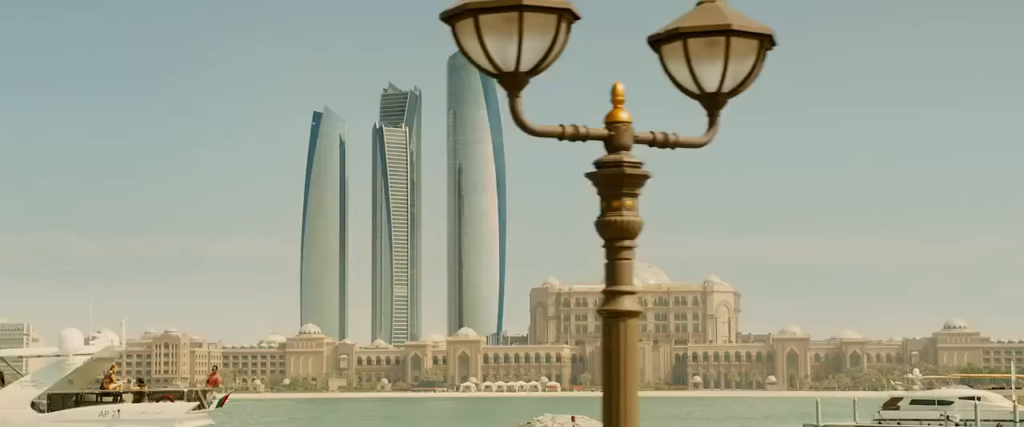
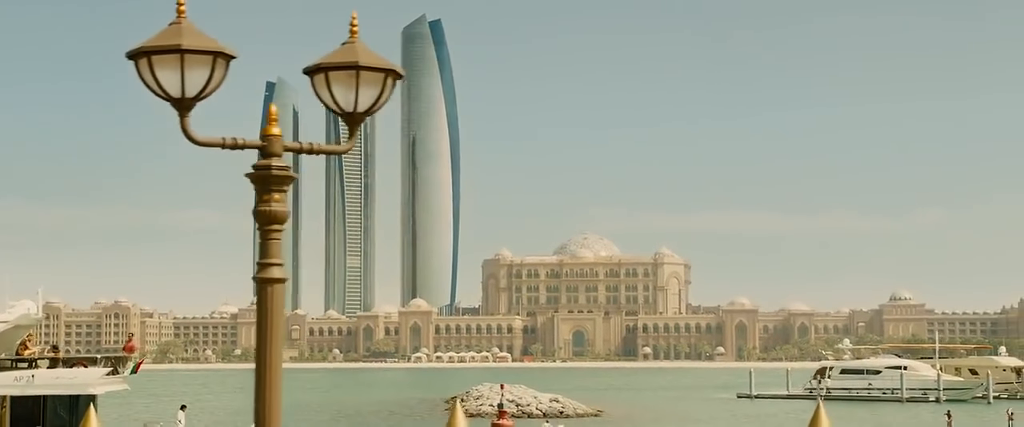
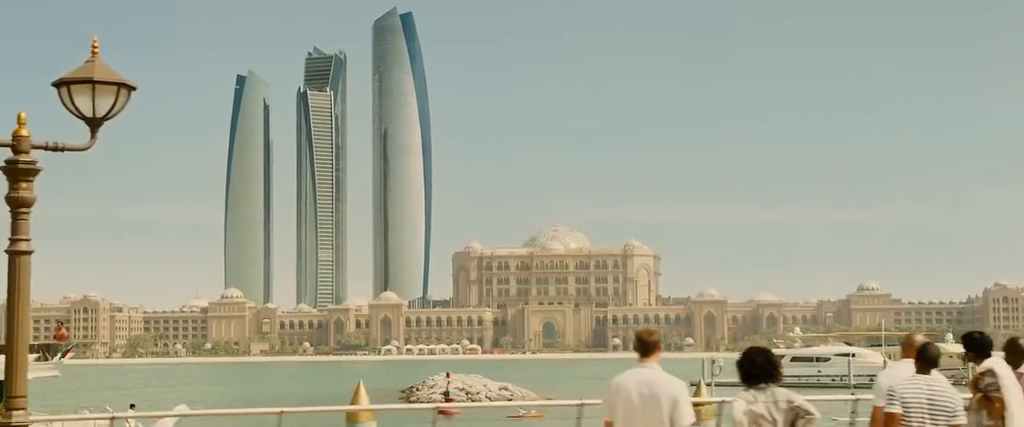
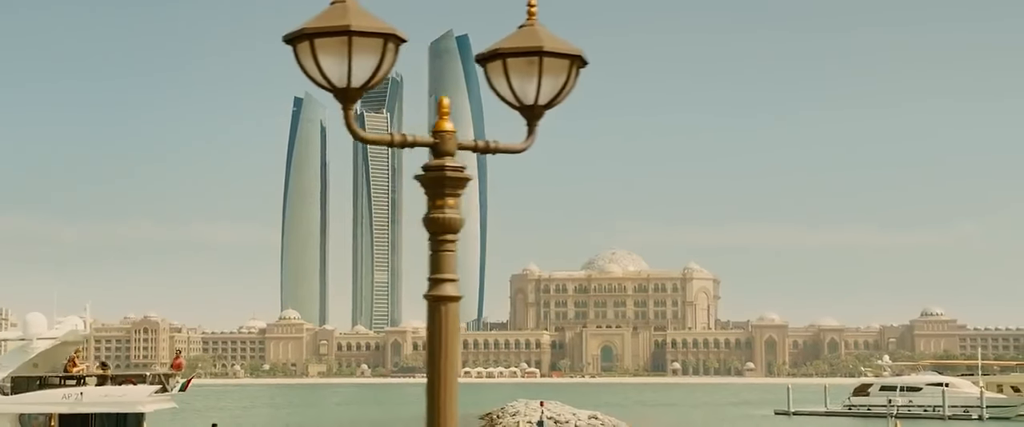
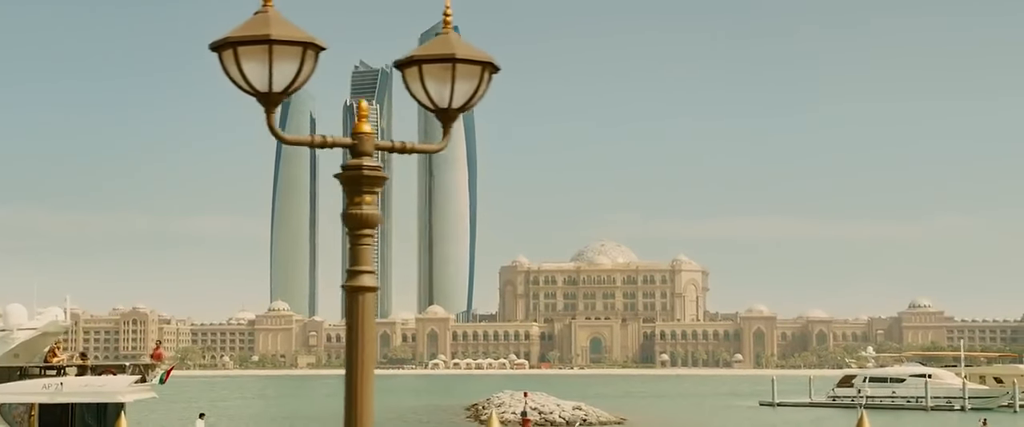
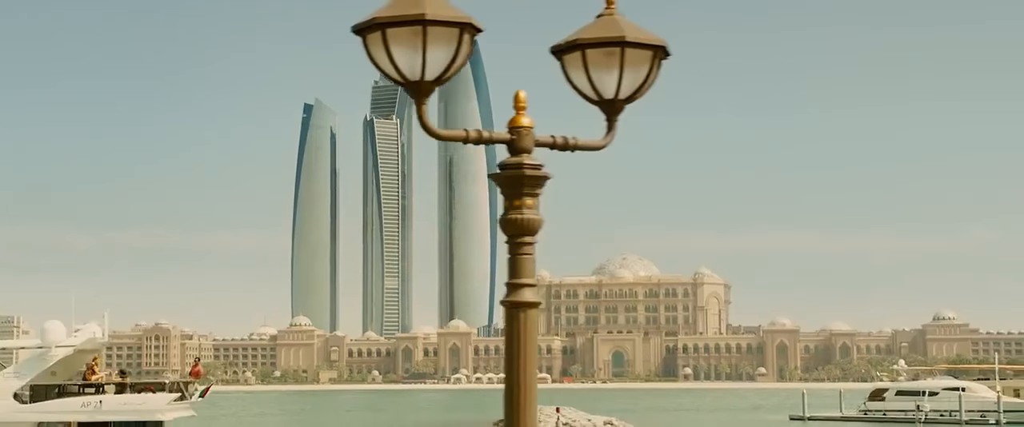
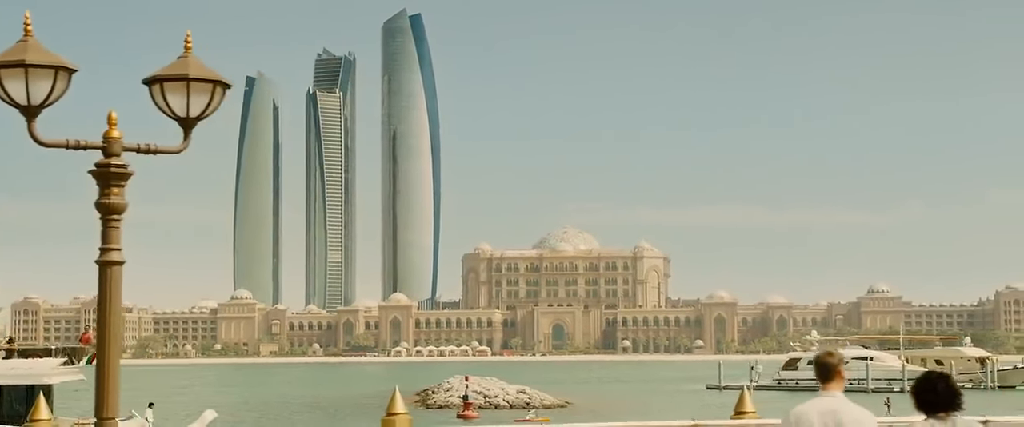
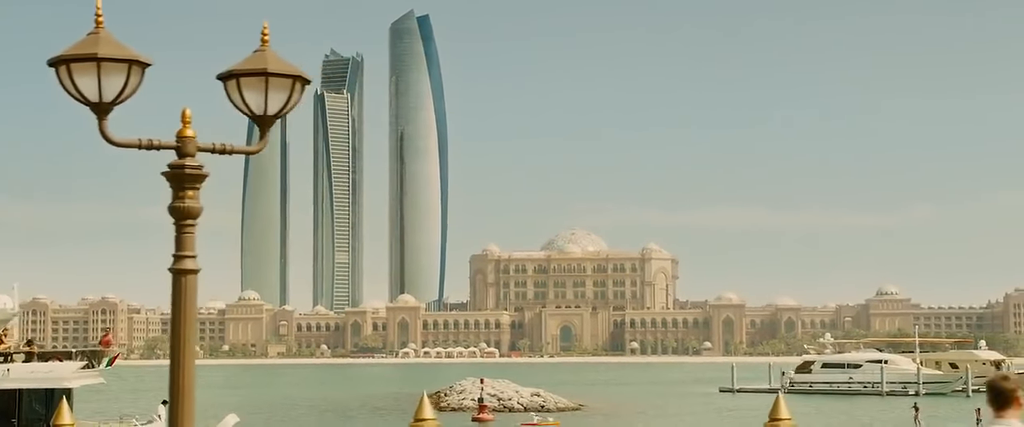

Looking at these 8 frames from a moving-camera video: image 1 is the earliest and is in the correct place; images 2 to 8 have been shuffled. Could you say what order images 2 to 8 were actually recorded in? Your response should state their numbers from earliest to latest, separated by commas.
6, 4, 5, 2, 8, 7, 3
